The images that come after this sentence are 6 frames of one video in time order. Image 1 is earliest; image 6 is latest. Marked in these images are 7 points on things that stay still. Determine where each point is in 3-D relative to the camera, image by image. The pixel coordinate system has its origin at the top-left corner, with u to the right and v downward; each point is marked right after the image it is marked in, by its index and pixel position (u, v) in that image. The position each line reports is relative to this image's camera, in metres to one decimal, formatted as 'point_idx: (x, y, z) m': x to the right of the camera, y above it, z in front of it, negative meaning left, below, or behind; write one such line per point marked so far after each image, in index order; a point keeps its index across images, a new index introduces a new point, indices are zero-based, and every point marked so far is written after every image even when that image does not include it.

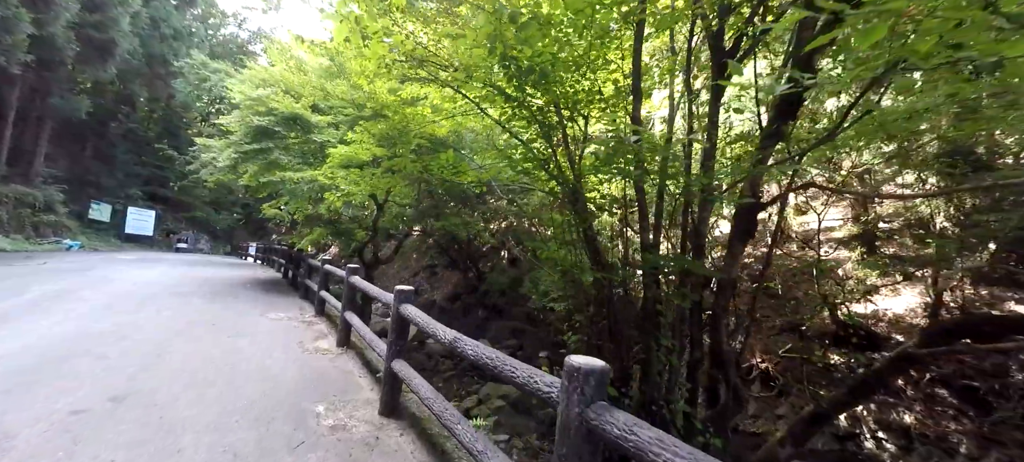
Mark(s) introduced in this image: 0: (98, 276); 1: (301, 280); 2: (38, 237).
0: (-7.3, -0.7, +7.5) m
1: (-3.1, -0.7, +6.0) m
2: (-16.0, -0.2, +13.3) m
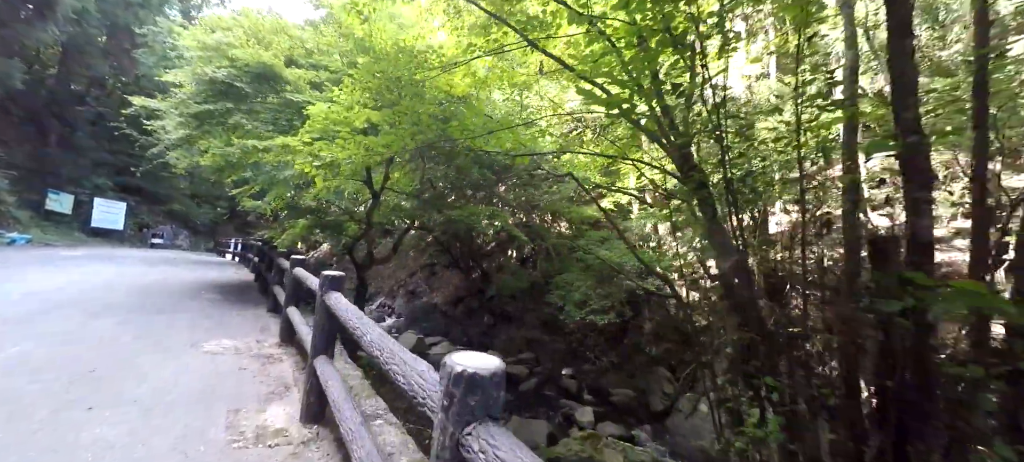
0: (-6.9, -0.6, +6.1) m
1: (-2.7, -0.6, +4.7) m
2: (-15.7, 0.0, +11.7) m
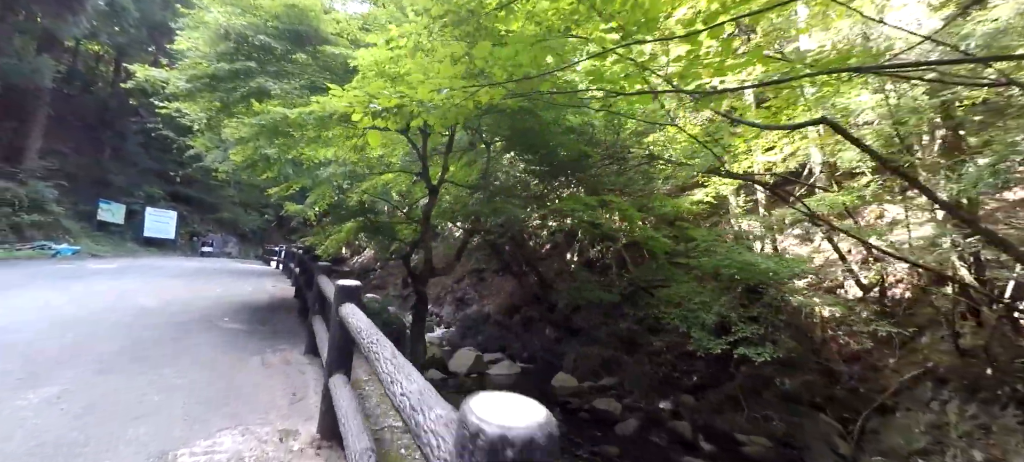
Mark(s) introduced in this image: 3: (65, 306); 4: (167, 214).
0: (-5.8, -0.7, +5.4) m
1: (-1.7, -0.7, +3.6) m
2: (-14.1, -0.3, +11.7) m
3: (-4.8, -0.8, +4.4) m
4: (-15.5, +0.8, +18.6) m
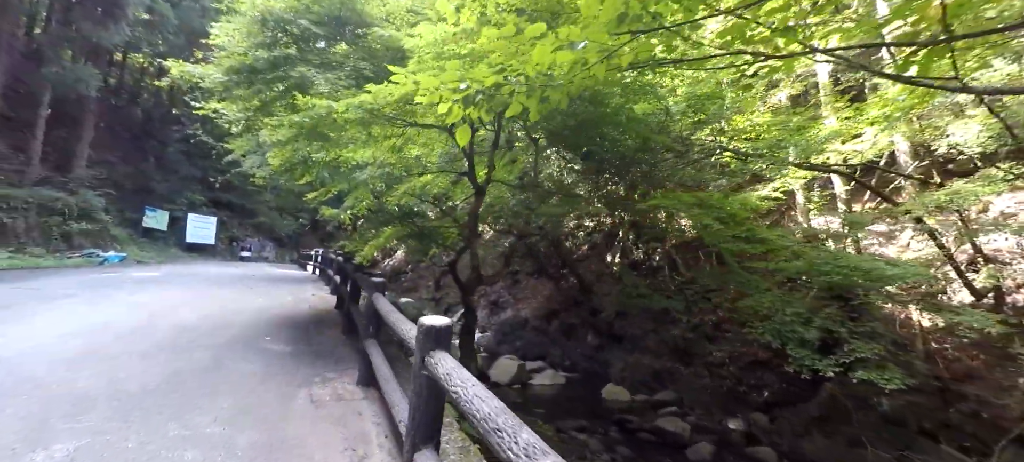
0: (-5.1, -0.9, +5.3) m
1: (-1.2, -0.7, +3.3) m
2: (-13.0, -0.6, +12.1) m
3: (-4.2, -0.9, +4.3) m
4: (-14.0, +0.5, +19.1) m
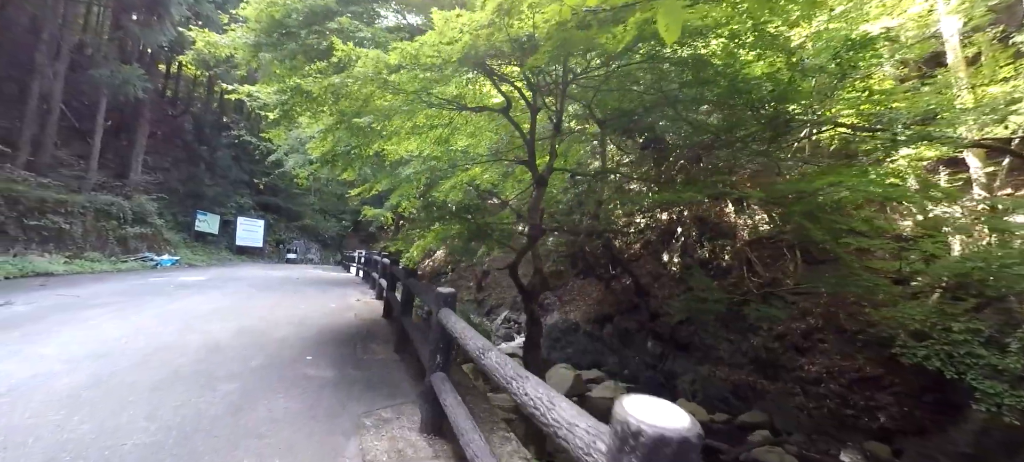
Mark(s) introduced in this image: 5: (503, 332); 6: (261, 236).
0: (-4.4, -0.9, +5.1) m
1: (-0.6, -0.7, +2.7) m
2: (-11.6, -0.7, +12.6) m
3: (-3.6, -0.9, +4.0) m
4: (-12.1, +0.4, +19.6) m
5: (-0.2, -2.6, +10.4) m
6: (-12.0, -0.2, +19.8) m
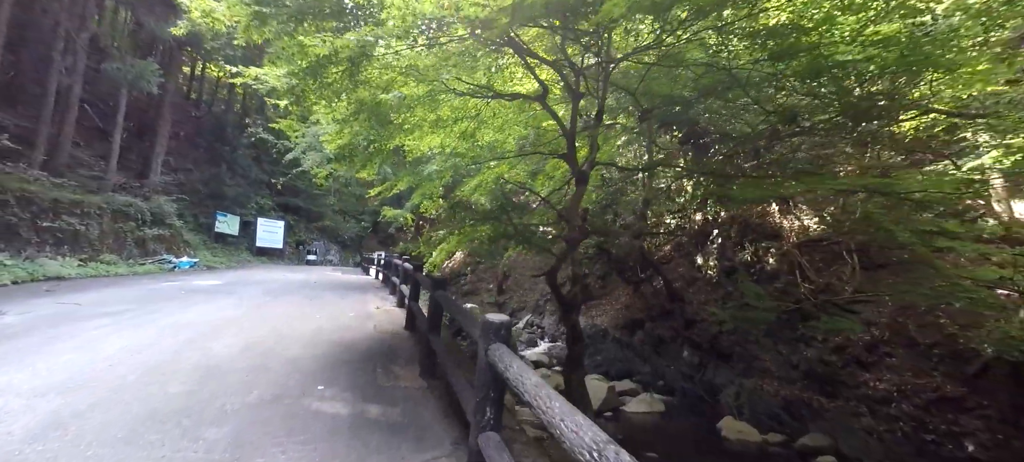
0: (-4.0, -0.9, +4.8) m
1: (-0.4, -0.7, +2.3) m
2: (-11.0, -0.7, +12.6) m
3: (-3.2, -0.9, +3.7) m
4: (-11.1, +0.4, +19.6) m
5: (+0.4, -2.6, +9.9) m
6: (-11.0, -0.3, +19.8) m
